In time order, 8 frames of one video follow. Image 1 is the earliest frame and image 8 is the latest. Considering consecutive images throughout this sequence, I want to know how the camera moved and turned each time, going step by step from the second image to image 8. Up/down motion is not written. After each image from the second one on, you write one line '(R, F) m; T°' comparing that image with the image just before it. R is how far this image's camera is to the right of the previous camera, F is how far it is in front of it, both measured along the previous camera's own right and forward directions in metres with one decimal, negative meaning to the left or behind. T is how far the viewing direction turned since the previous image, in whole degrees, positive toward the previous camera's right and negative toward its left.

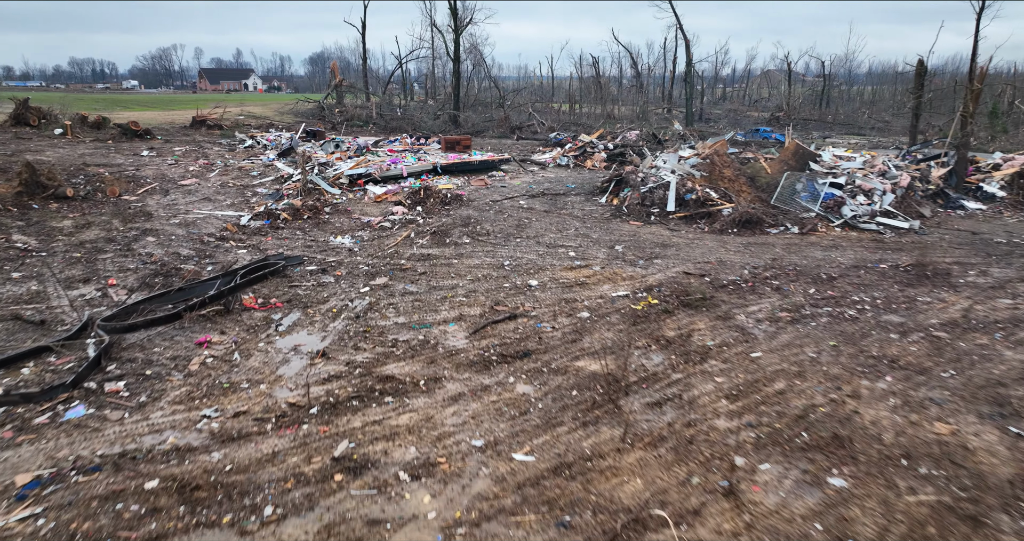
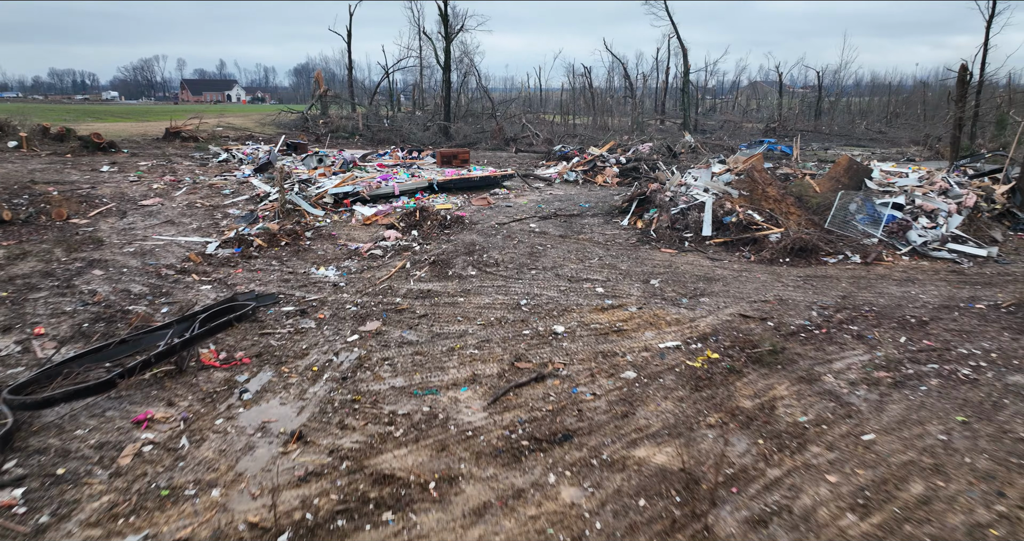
(-0.3, +1.3) m; +1°
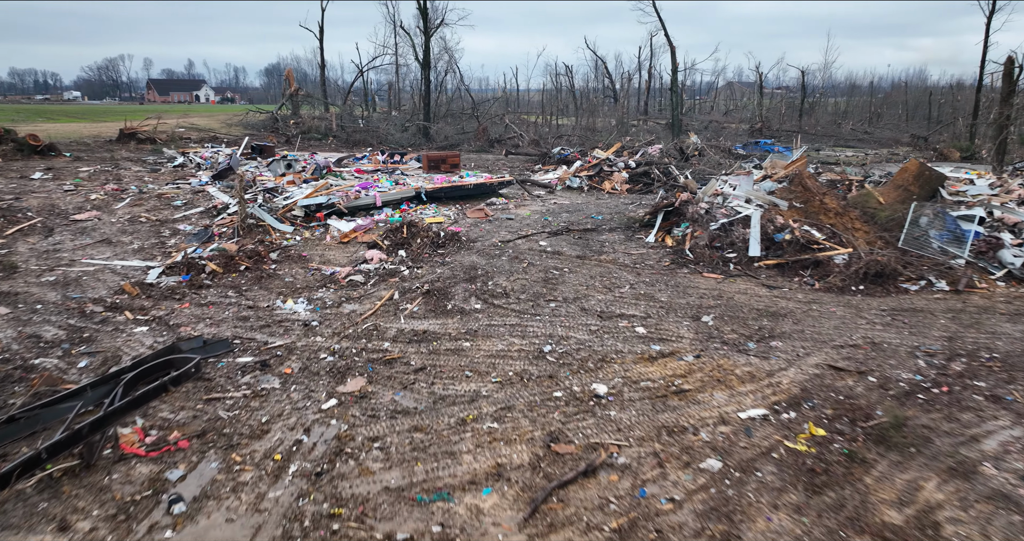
(-0.3, +1.4) m; +2°
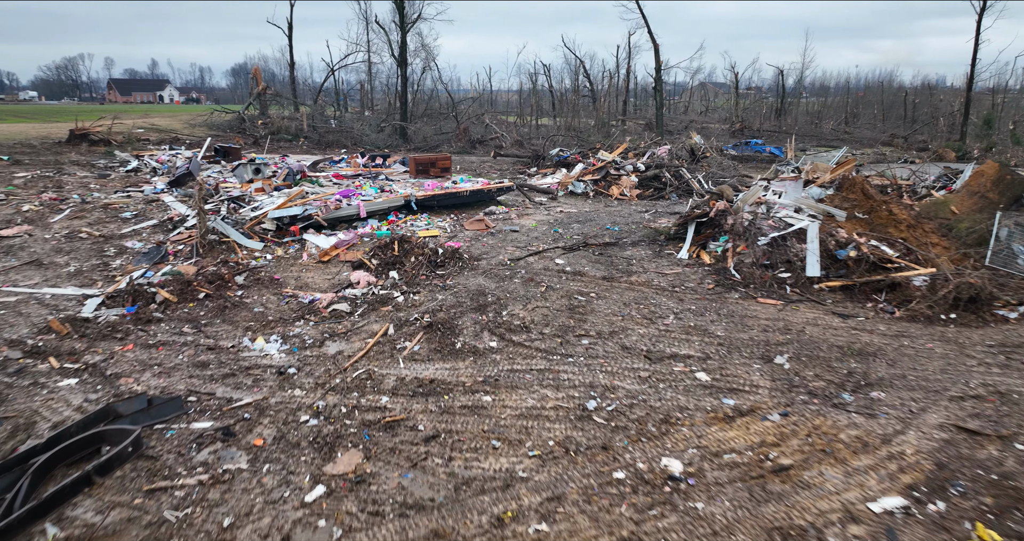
(-0.4, +1.1) m; +2°
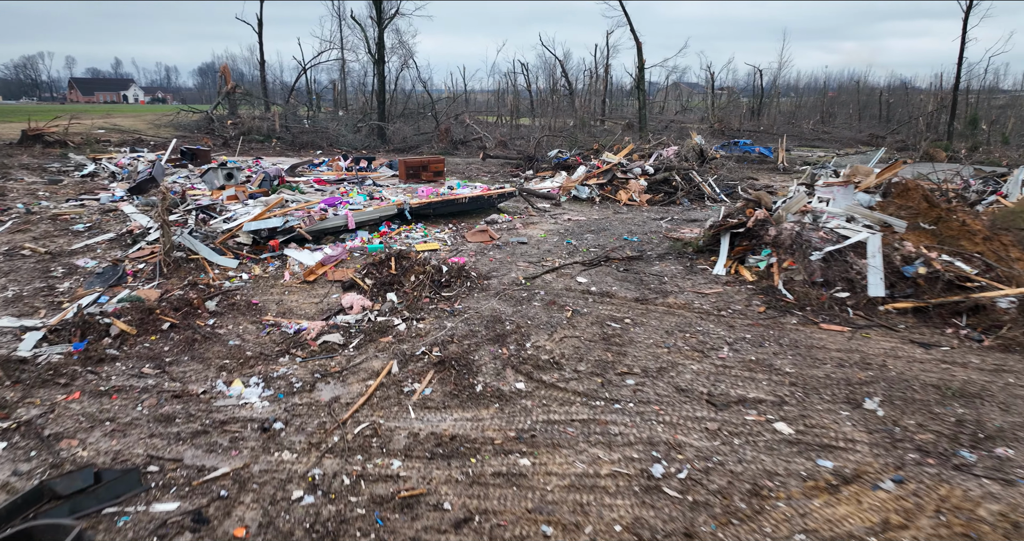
(-0.3, +0.8) m; +2°
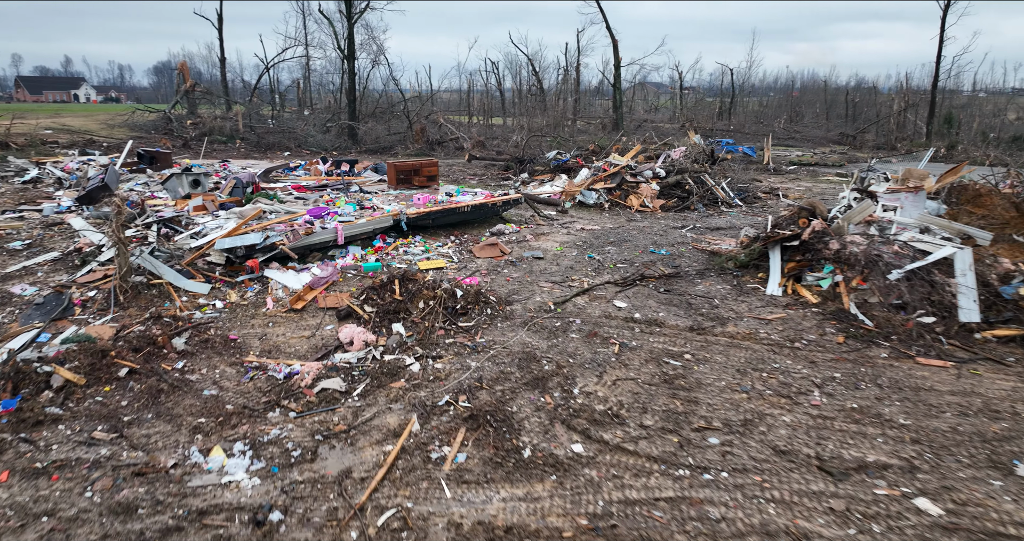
(-0.4, +0.9) m; +3°
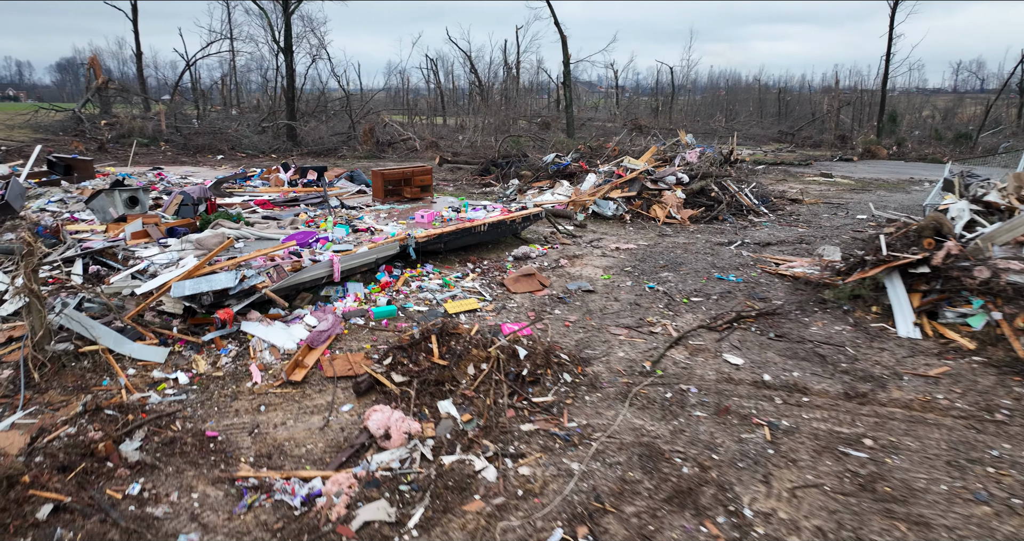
(-0.8, +1.3) m; +6°
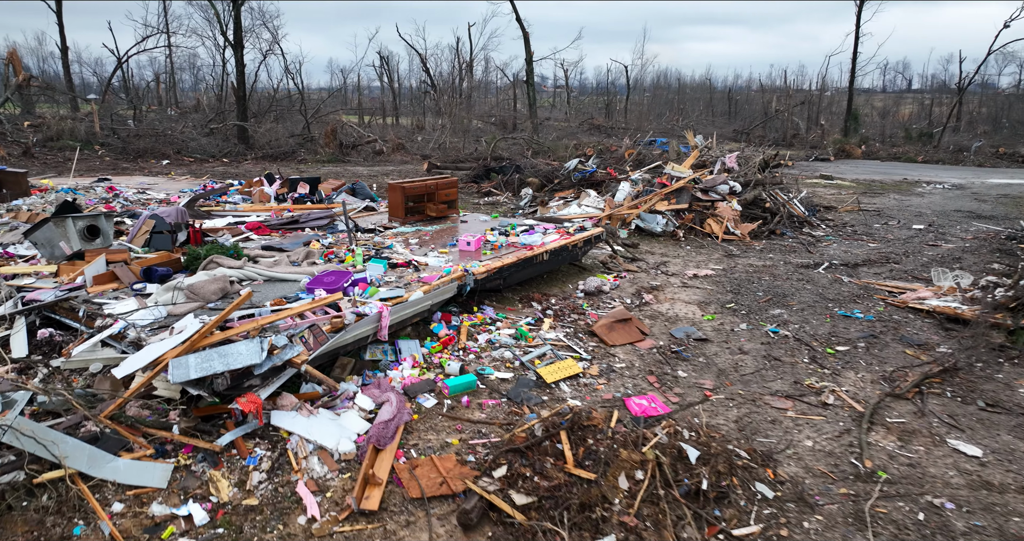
(-0.8, +1.1) m; +5°
